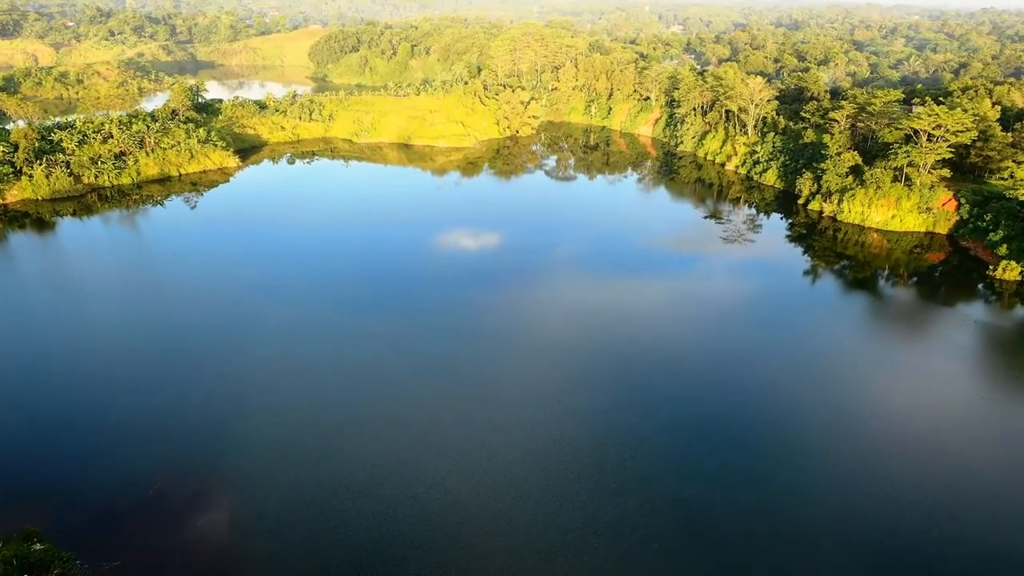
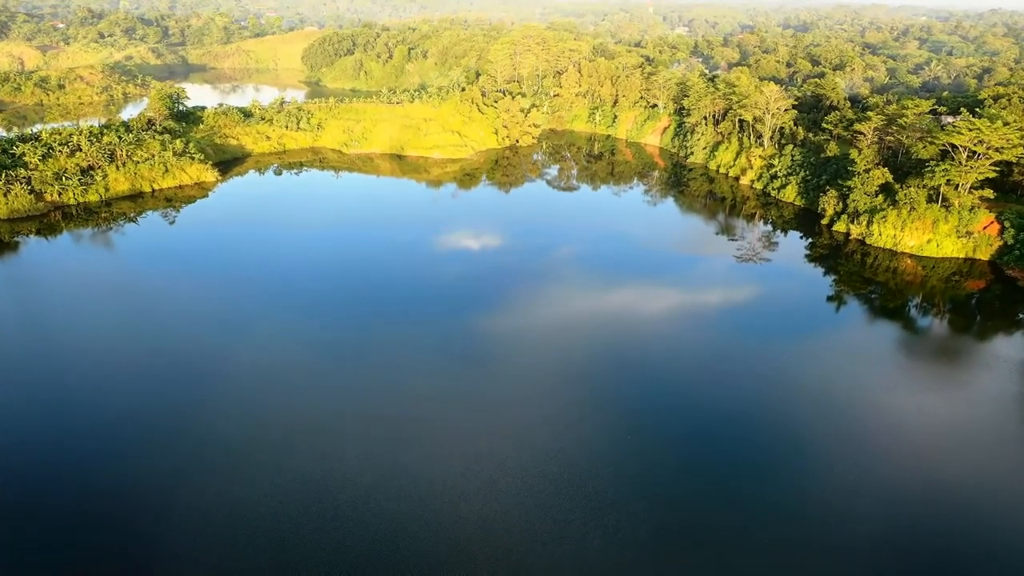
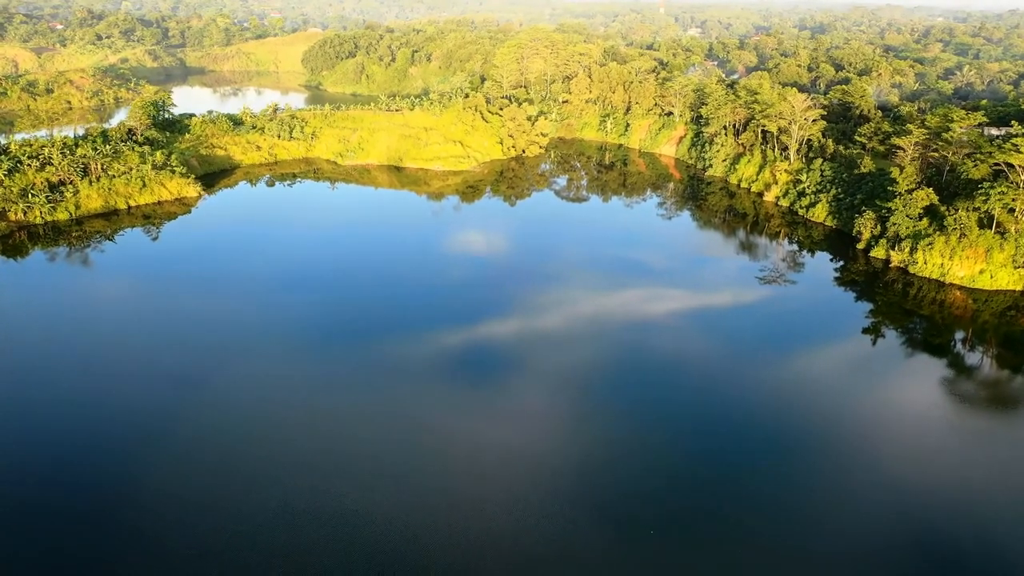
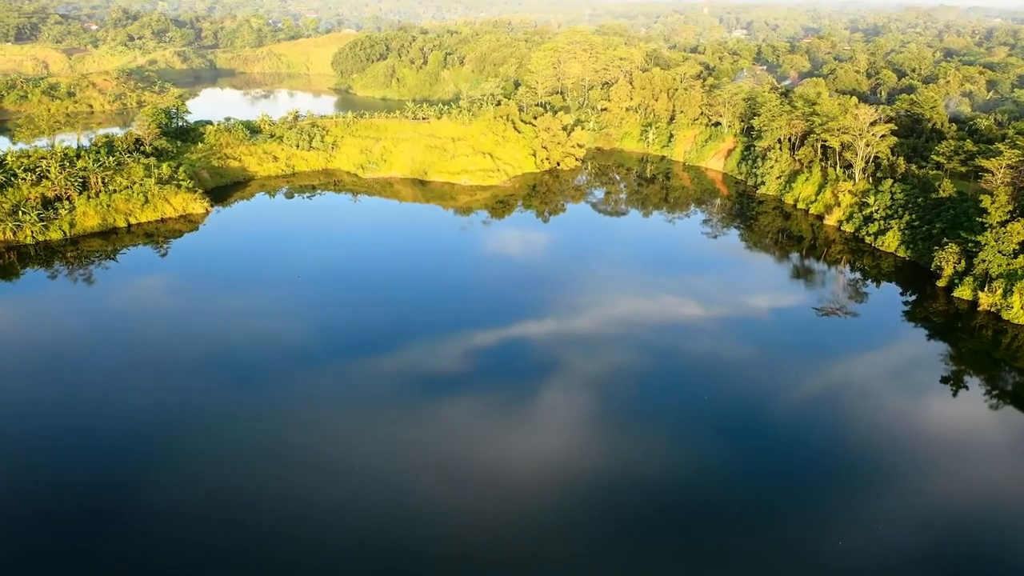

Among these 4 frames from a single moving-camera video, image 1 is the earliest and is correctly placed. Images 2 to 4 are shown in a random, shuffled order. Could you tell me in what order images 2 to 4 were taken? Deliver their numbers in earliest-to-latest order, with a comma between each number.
2, 3, 4
